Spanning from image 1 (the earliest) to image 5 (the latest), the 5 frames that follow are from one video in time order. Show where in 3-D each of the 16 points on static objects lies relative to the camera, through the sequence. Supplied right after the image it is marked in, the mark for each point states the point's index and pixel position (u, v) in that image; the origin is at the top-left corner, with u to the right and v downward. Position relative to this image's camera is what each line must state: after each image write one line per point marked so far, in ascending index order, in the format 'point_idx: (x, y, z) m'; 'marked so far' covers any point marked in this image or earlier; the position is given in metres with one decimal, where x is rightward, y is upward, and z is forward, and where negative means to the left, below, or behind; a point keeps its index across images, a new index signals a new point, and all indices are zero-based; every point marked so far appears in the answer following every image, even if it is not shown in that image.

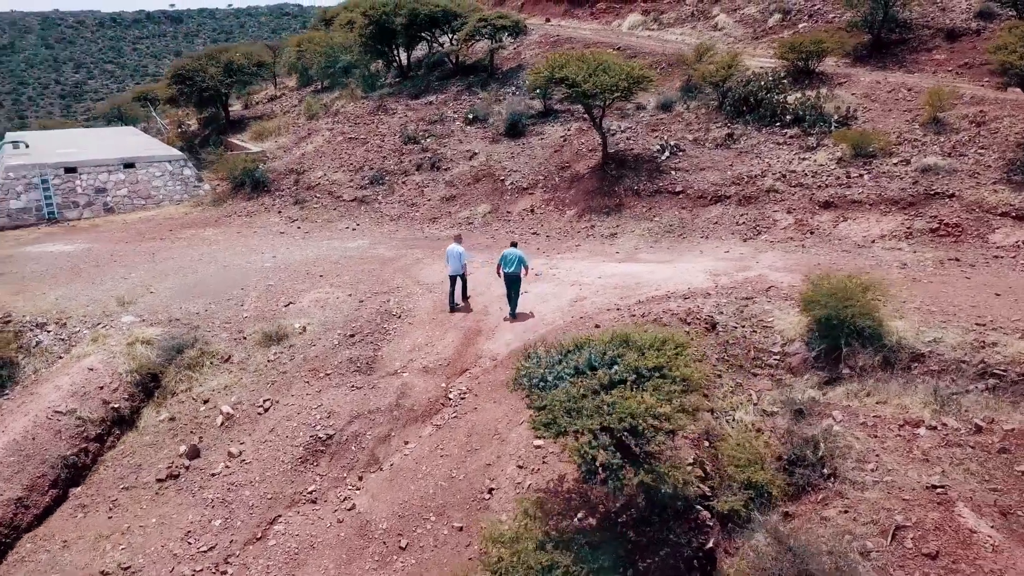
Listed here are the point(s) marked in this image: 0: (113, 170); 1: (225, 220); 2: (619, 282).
0: (-7.7, +2.3, +16.0) m
1: (-4.7, +1.1, +13.6) m
2: (+1.1, +0.1, +8.9) m
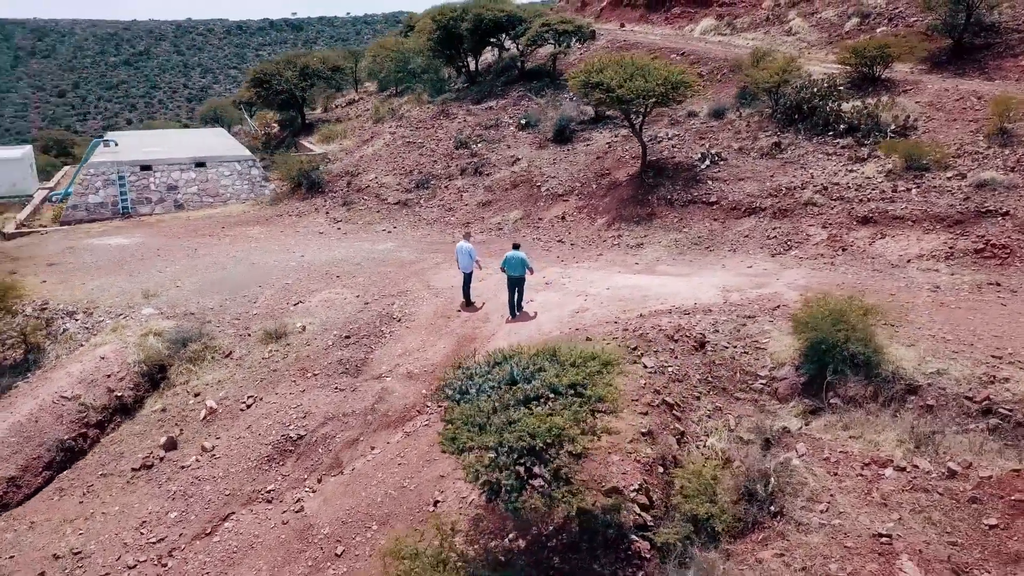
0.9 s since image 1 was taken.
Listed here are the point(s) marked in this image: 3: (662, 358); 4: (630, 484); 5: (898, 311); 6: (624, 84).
0: (-6.6, +2.4, +16.7) m
1: (-4.0, +1.1, +14.0) m
2: (+1.2, -0.1, +8.5) m
3: (+1.2, -0.6, +6.7) m
4: (+0.8, -1.3, +5.4) m
5: (+3.3, -0.2, +7.2) m
6: (+1.5, +2.7, +10.9) m
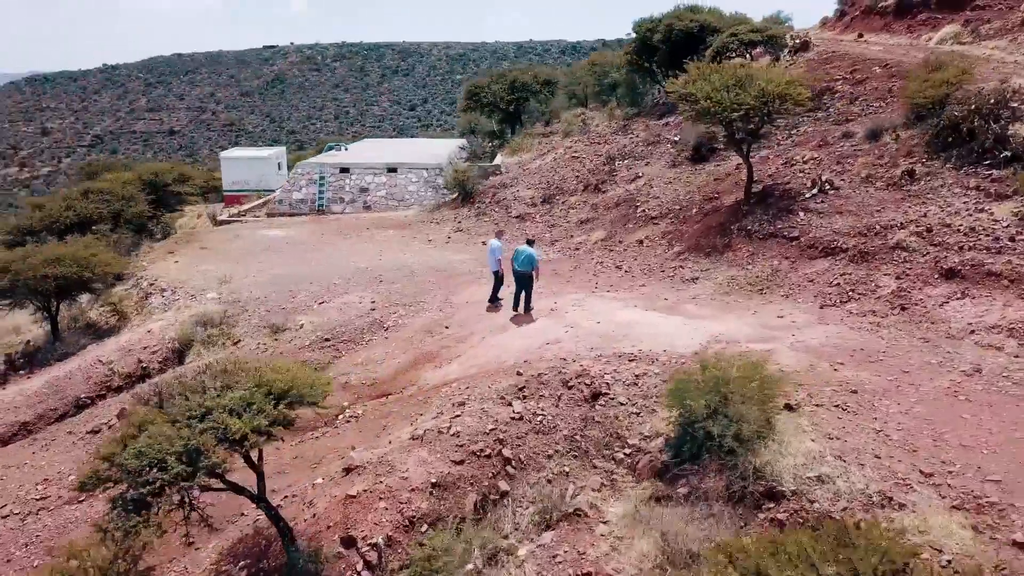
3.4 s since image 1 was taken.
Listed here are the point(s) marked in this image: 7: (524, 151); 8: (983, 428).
0: (-2.9, +2.5, +18.0) m
1: (-1.6, +1.1, +14.5) m
2: (+0.9, -0.4, +7.5) m
3: (+0.2, -0.8, +5.8) m
4: (-0.8, -1.4, +4.7) m
5: (+2.4, -0.7, +5.4) m
6: (+2.3, +2.3, +9.6) m
7: (+0.3, +3.0, +18.0) m
8: (+2.7, -0.8, +4.8) m
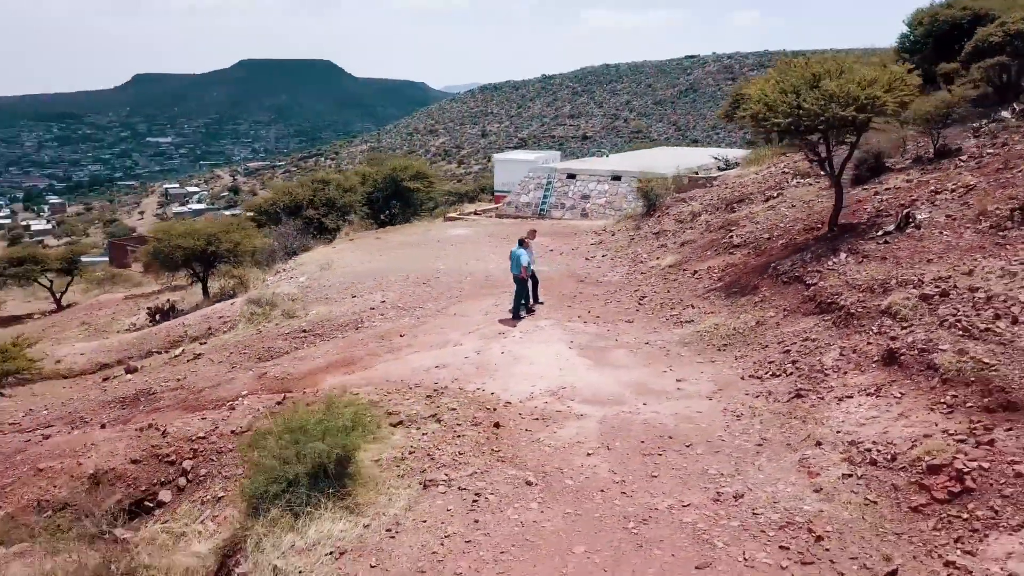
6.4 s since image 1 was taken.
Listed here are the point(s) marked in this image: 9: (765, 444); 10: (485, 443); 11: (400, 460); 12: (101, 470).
0: (+1.9, +2.3, +17.5) m
1: (+1.2, +0.9, +13.9) m
2: (-0.1, -0.6, +6.5) m
3: (-1.6, -0.9, +5.4) m
4: (-3.0, -1.3, +4.9) m
5: (+0.2, -1.0, +4.0) m
6: (+2.5, +1.8, +7.6) m
7: (+4.7, +2.4, +16.0) m
8: (+0.2, -1.1, +3.3) m
9: (+1.4, -0.8, +4.4) m
10: (-0.1, -0.9, +4.7) m
11: (-0.6, -0.9, +4.5) m
12: (-2.5, -1.1, +5.1) m
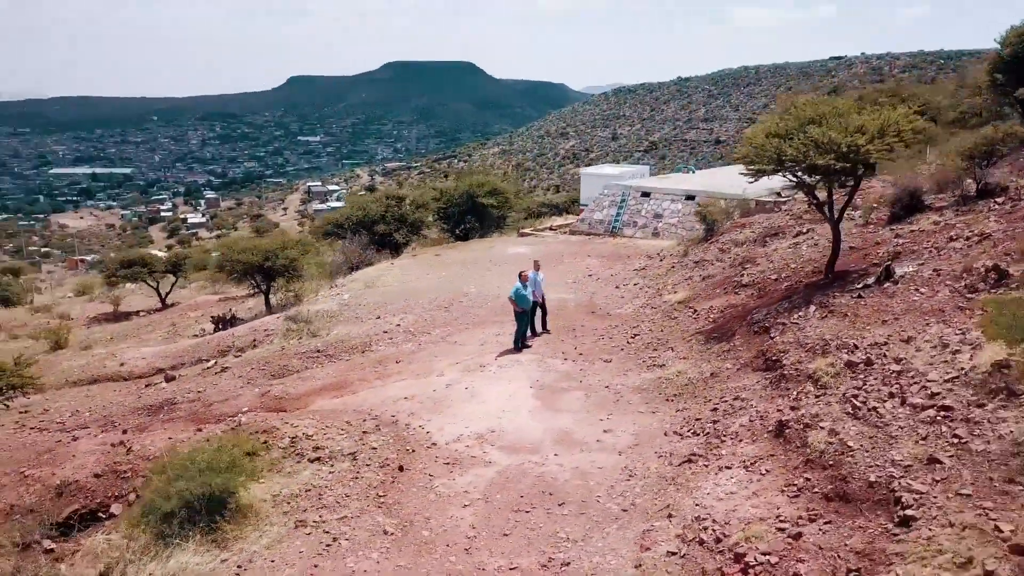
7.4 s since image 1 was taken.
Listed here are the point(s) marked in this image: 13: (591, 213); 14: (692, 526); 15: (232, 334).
0: (+3.4, +1.8, +17.3) m
1: (+2.0, +0.5, +13.8) m
2: (-0.5, -0.9, +6.8) m
3: (-2.1, -1.1, +5.9) m
4: (-3.6, -1.5, +5.7) m
5: (-0.6, -1.3, +4.3) m
6: (+2.4, +1.3, +7.5) m
7: (+6.0, +1.9, +15.4) m
8: (-0.7, -1.5, +3.6) m
9: (+0.7, -1.2, +4.5) m
10: (-0.8, -1.2, +5.0) m
11: (-1.3, -1.2, +4.9) m
12: (-3.1, -1.3, +5.7) m
13: (+1.8, +1.7, +18.5) m
14: (+0.9, -1.2, +4.1) m
15: (-3.9, -0.6, +11.4) m
